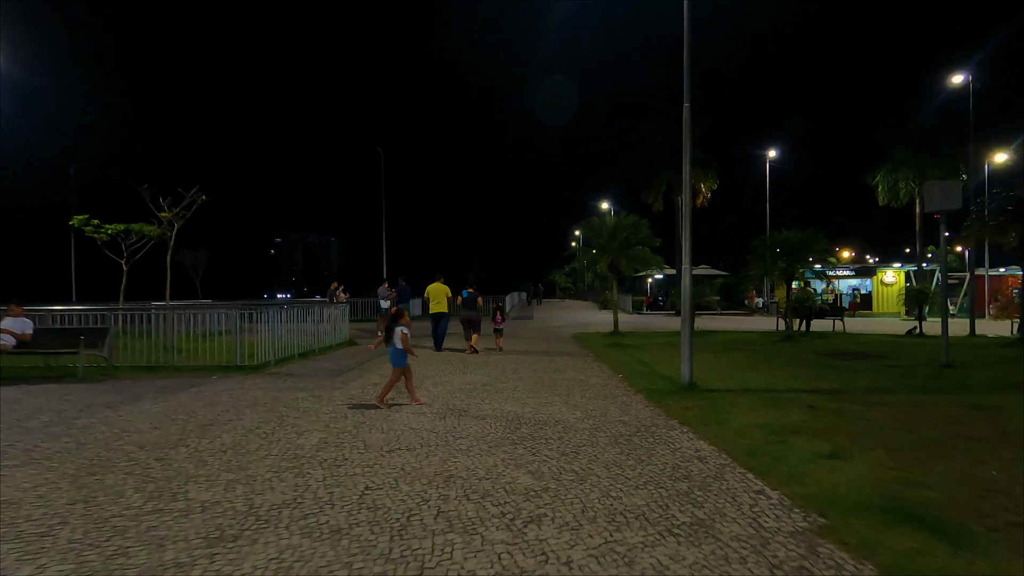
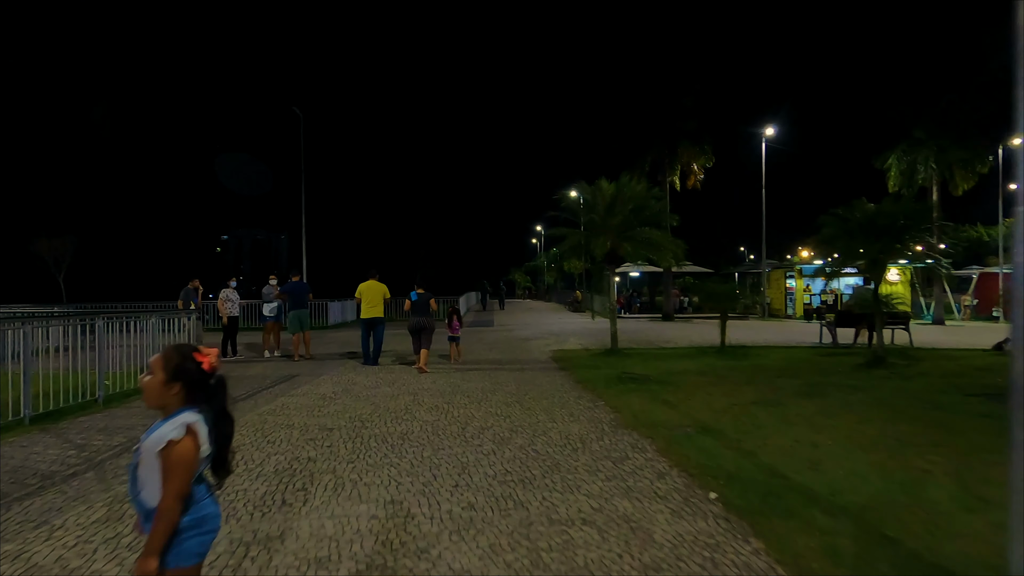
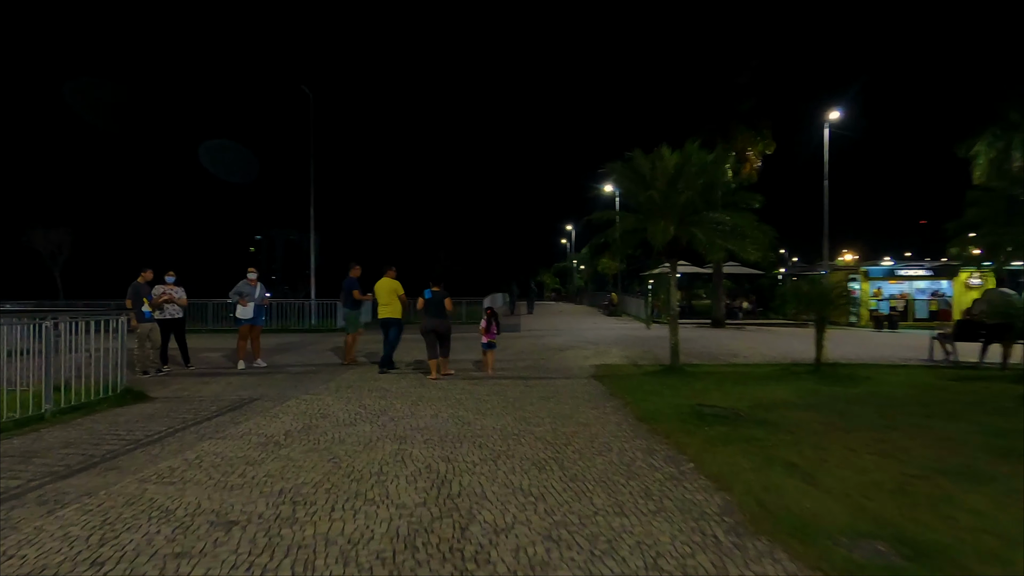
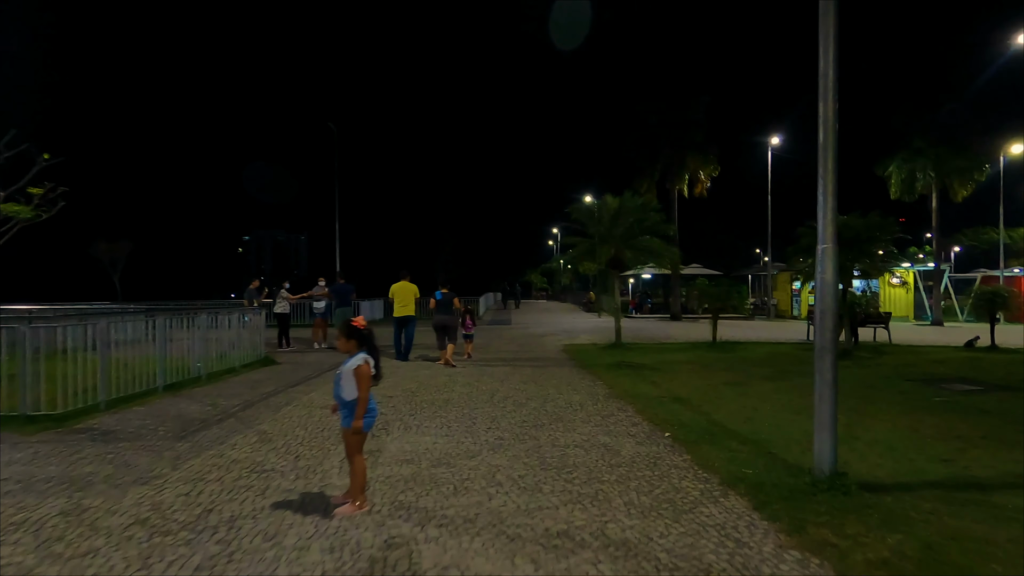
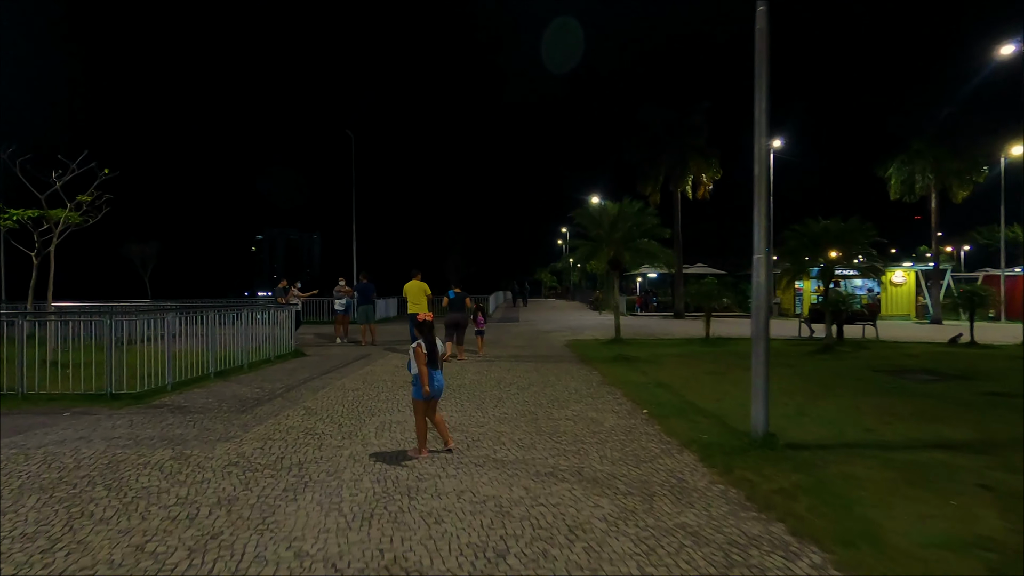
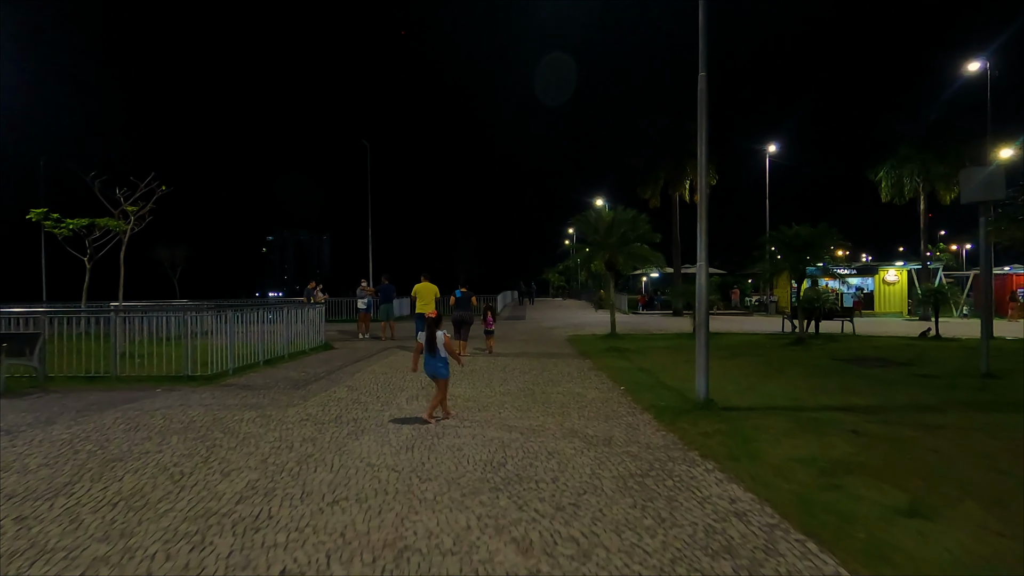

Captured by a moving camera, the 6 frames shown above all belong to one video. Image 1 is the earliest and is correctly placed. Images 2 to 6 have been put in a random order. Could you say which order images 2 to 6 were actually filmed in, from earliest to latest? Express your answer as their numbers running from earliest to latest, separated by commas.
6, 5, 4, 2, 3
